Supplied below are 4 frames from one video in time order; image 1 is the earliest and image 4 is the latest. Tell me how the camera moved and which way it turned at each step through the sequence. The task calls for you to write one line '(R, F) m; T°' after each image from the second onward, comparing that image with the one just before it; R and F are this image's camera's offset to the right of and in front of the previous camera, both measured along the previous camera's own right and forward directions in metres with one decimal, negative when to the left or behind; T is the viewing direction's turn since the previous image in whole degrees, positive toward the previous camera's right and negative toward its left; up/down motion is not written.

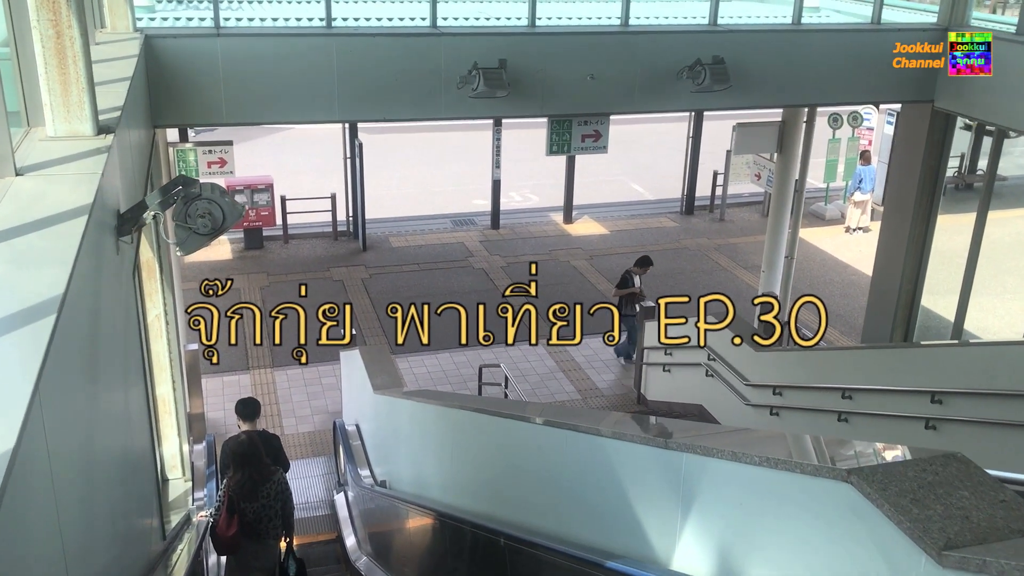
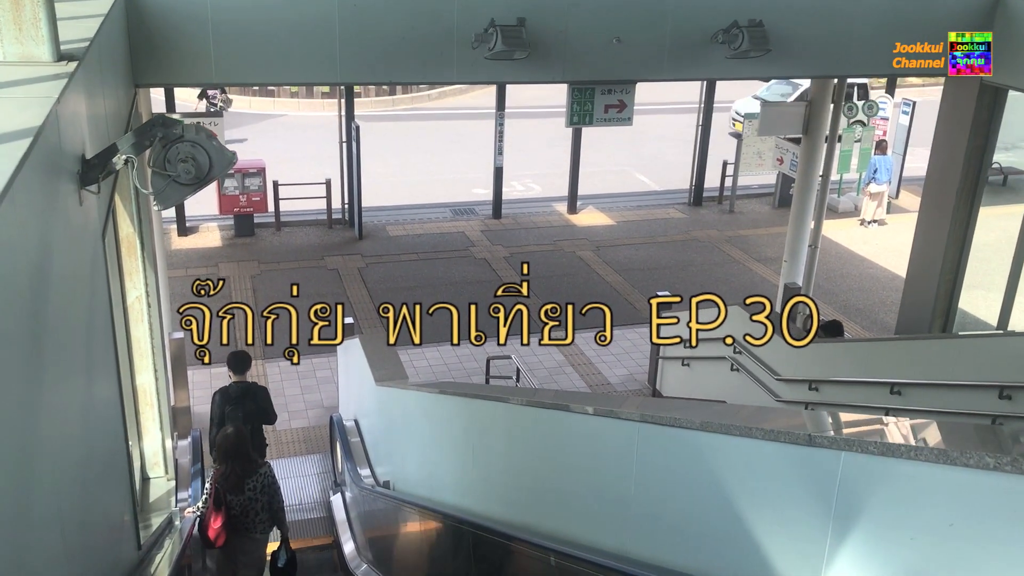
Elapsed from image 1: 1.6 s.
(-0.2, +0.8) m; +1°
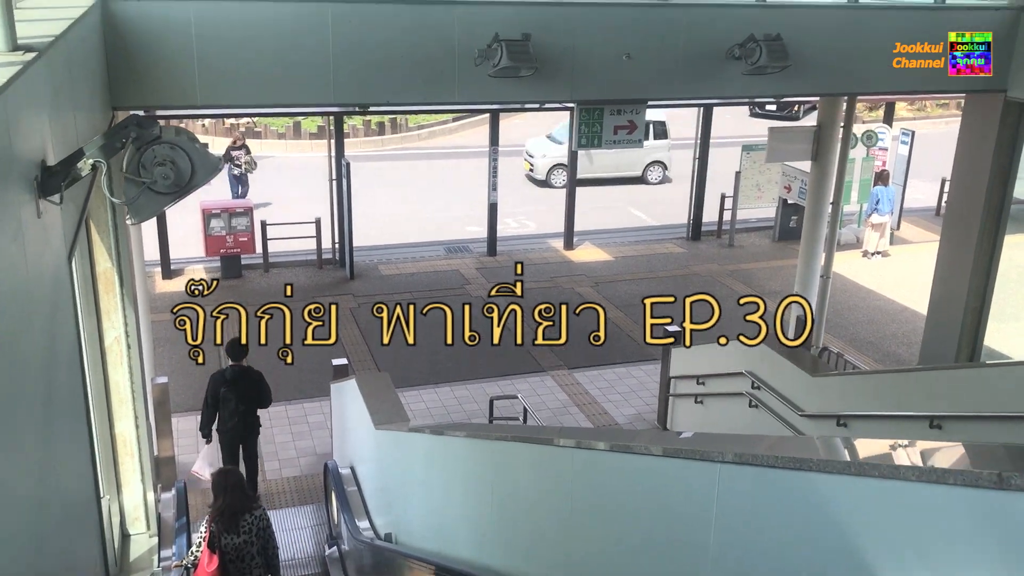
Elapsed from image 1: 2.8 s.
(-0.2, +0.5) m; +1°
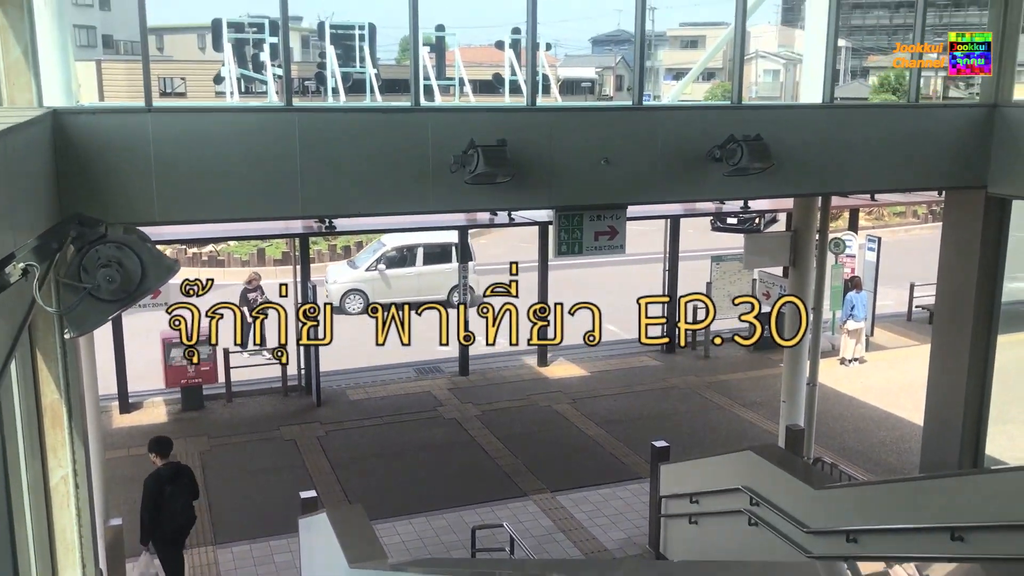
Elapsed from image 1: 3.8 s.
(-0.1, +0.4) m; +2°
